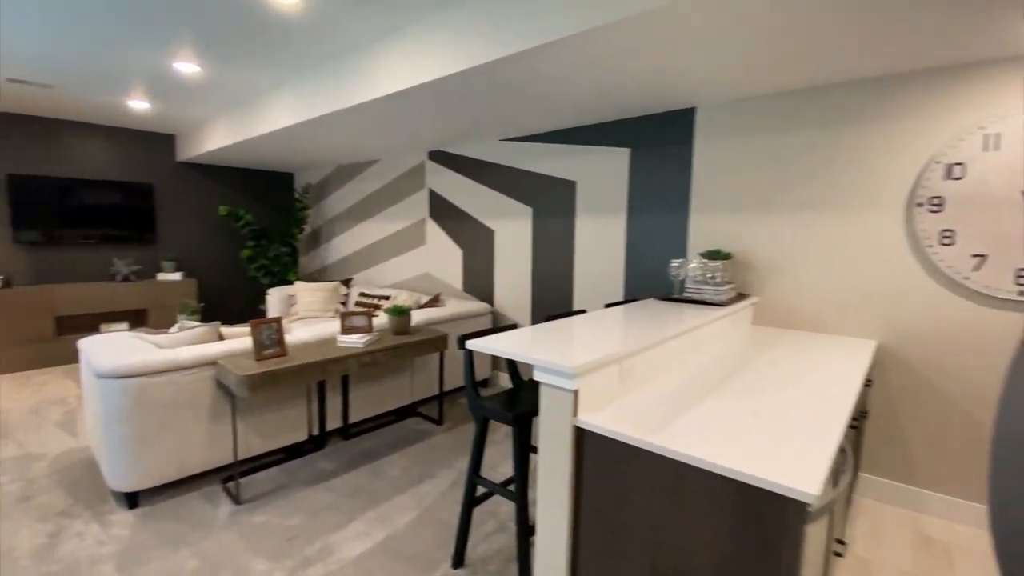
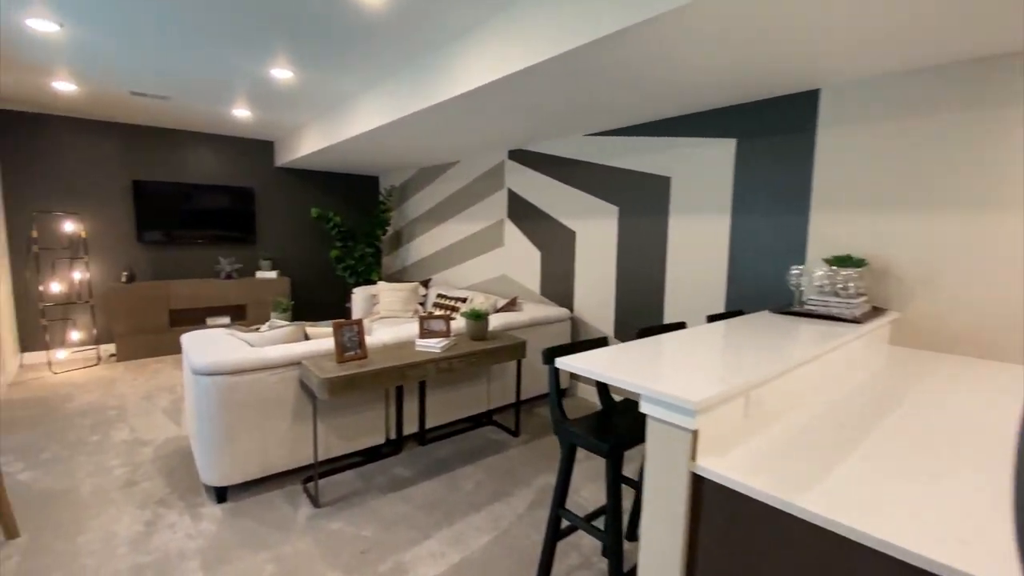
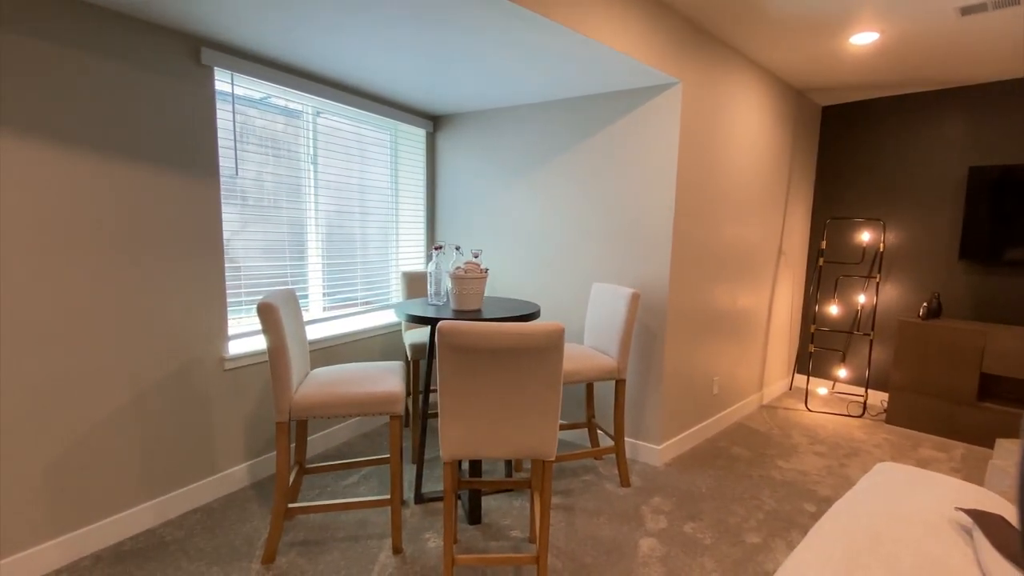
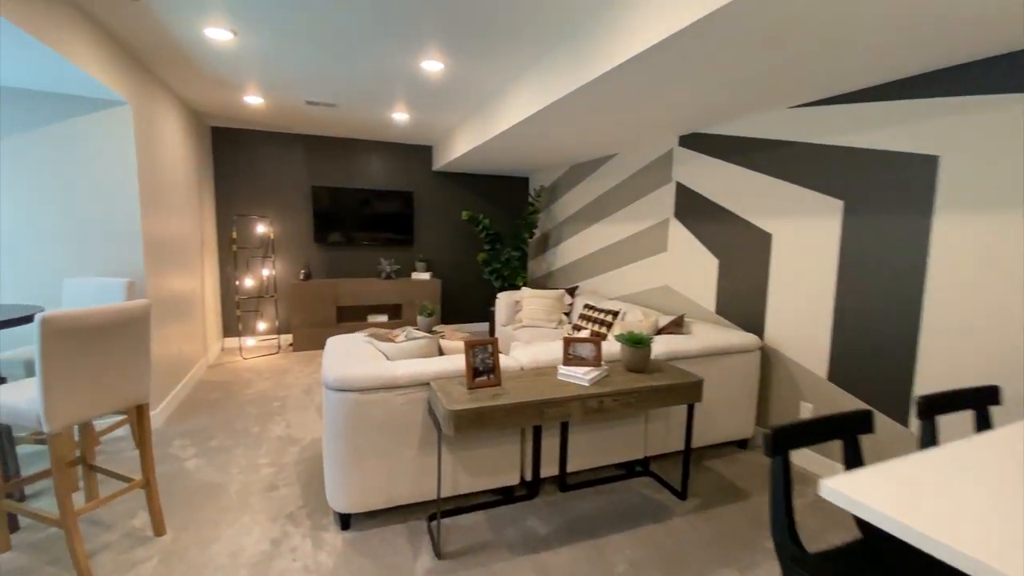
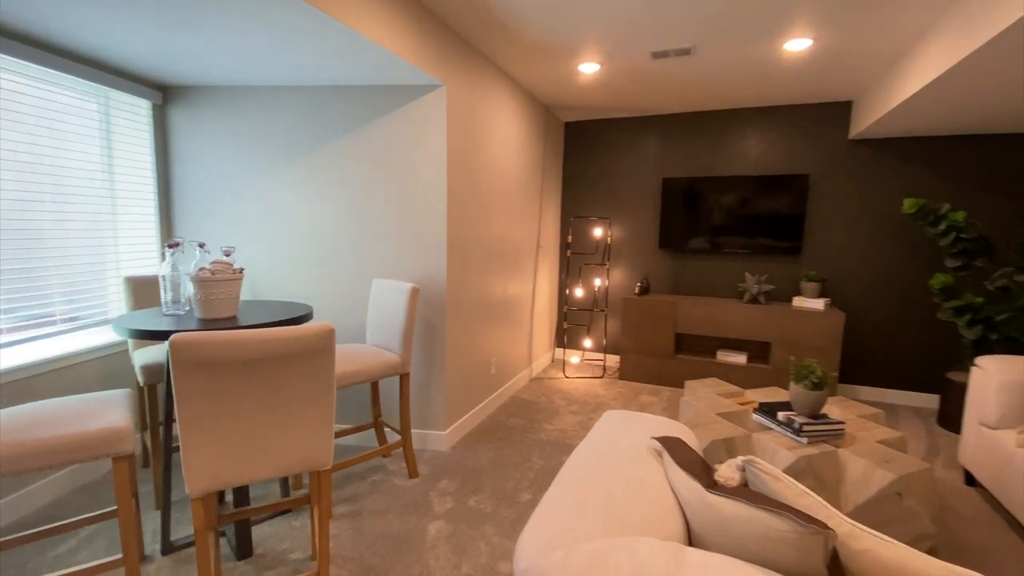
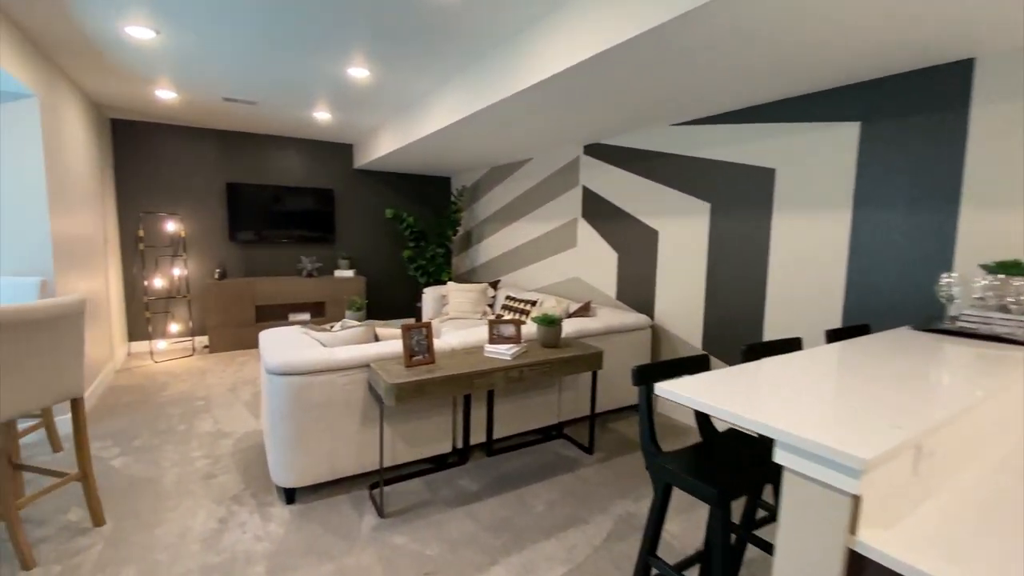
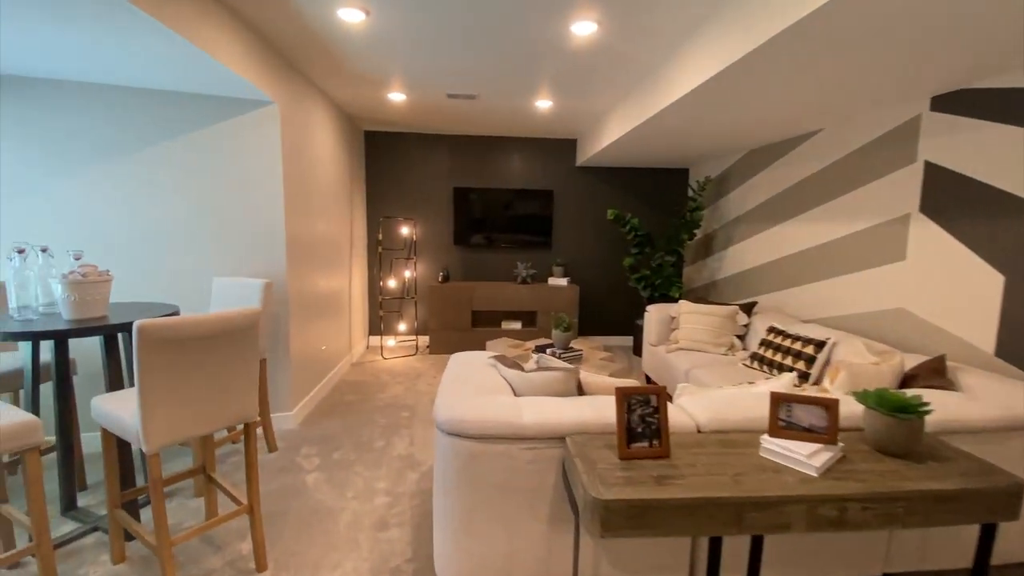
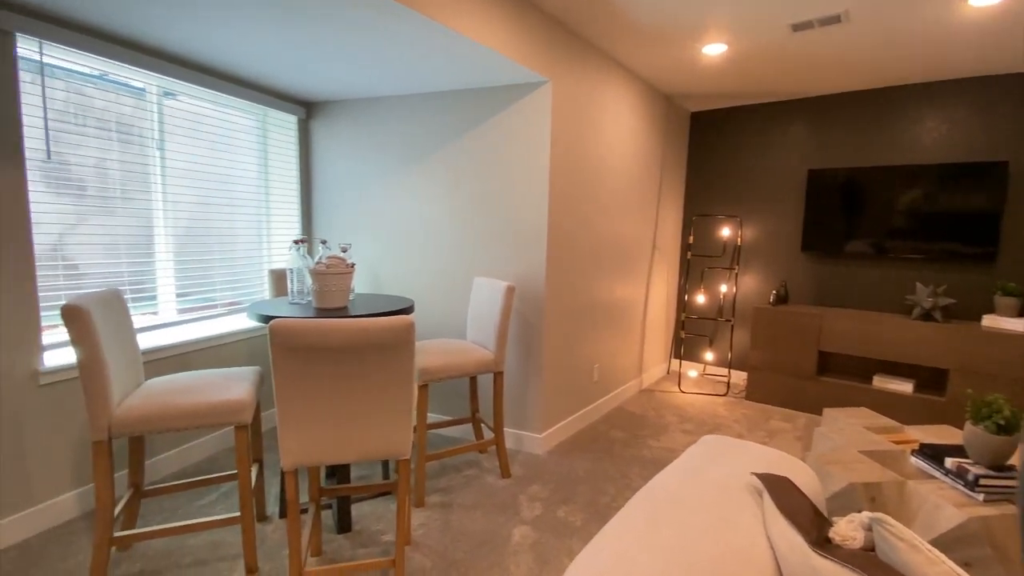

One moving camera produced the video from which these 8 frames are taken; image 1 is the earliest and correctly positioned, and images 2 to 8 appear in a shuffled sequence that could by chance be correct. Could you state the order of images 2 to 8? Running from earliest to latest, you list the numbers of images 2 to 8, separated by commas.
2, 6, 4, 7, 5, 8, 3
